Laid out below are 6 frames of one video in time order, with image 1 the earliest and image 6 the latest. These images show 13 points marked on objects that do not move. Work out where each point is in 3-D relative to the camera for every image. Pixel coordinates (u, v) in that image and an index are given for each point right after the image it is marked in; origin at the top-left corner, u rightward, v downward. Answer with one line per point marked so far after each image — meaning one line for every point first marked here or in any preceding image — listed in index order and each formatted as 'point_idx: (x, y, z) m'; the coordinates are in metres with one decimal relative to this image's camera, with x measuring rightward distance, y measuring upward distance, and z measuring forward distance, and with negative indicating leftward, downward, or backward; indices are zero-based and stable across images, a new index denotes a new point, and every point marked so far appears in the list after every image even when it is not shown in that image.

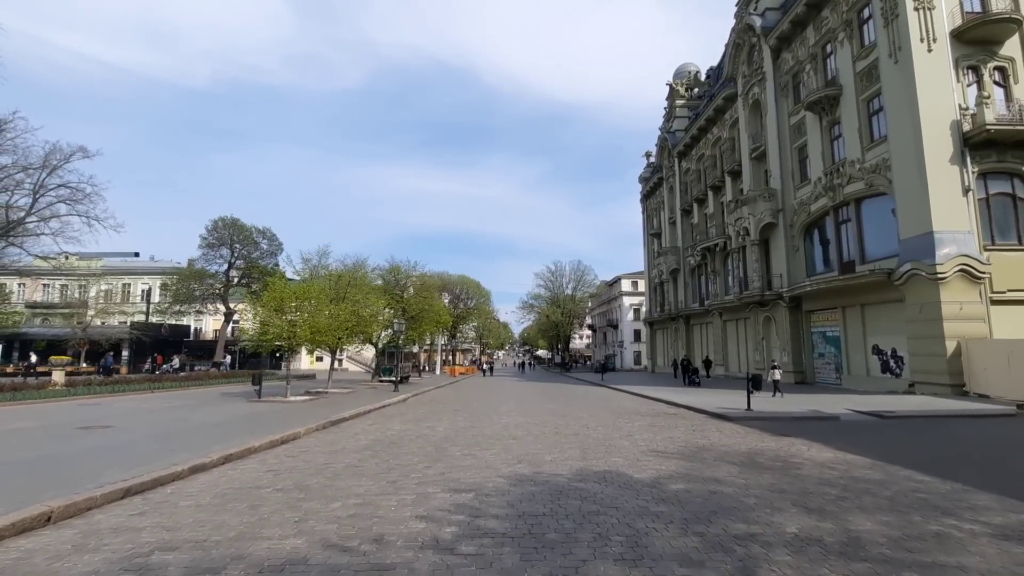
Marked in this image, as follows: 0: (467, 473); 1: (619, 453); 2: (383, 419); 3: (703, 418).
0: (-0.6, -2.3, +6.8) m
1: (+1.5, -2.4, +8.1) m
2: (-3.3, -3.3, +14.3) m
3: (+4.6, -3.2, +13.7) m
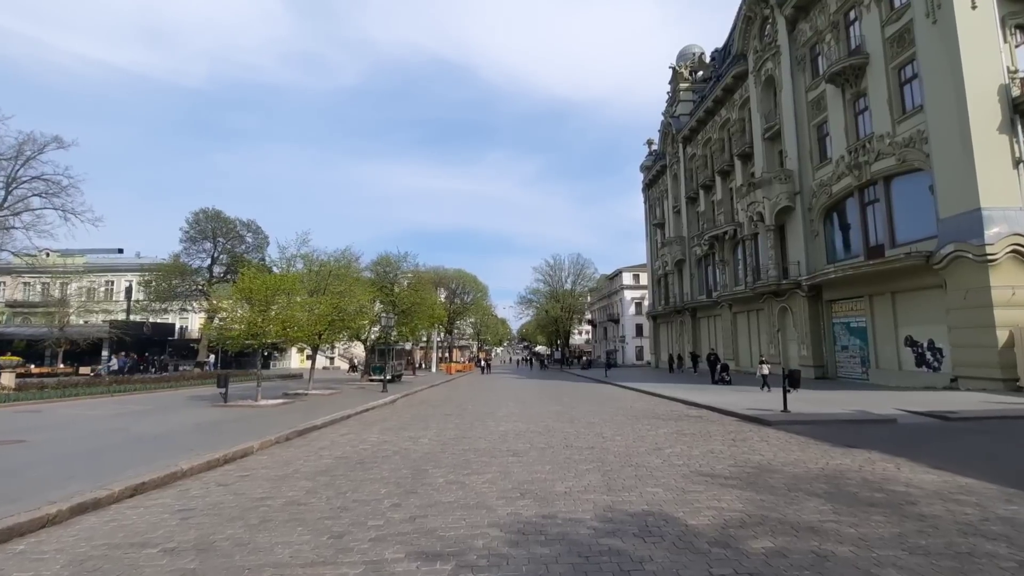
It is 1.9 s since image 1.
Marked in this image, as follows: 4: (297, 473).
0: (-0.6, -2.0, +4.8) m
1: (+1.5, -2.1, +6.1) m
2: (-3.3, -3.0, +12.2) m
3: (+4.6, -2.8, +11.7) m
4: (-2.8, -2.4, +7.2) m
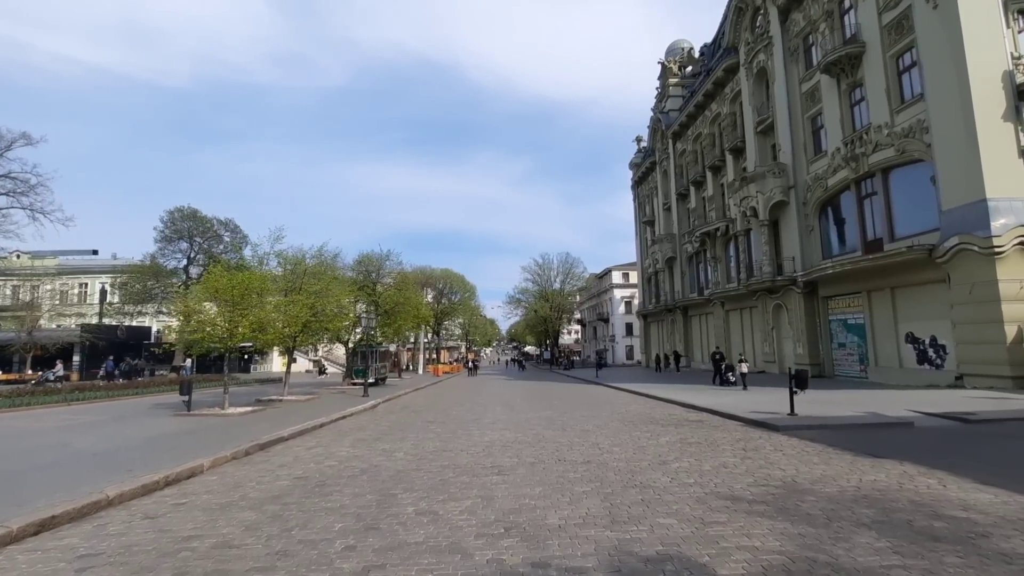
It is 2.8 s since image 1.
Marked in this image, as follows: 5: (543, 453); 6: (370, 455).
0: (-0.7, -1.9, +3.7) m
1: (+1.4, -2.0, +5.1) m
2: (-3.6, -3.0, +11.1) m
3: (+4.4, -2.7, +10.7) m
4: (-3.0, -2.3, +6.1) m
5: (+0.5, -2.4, +8.0) m
6: (-2.2, -2.6, +8.7) m
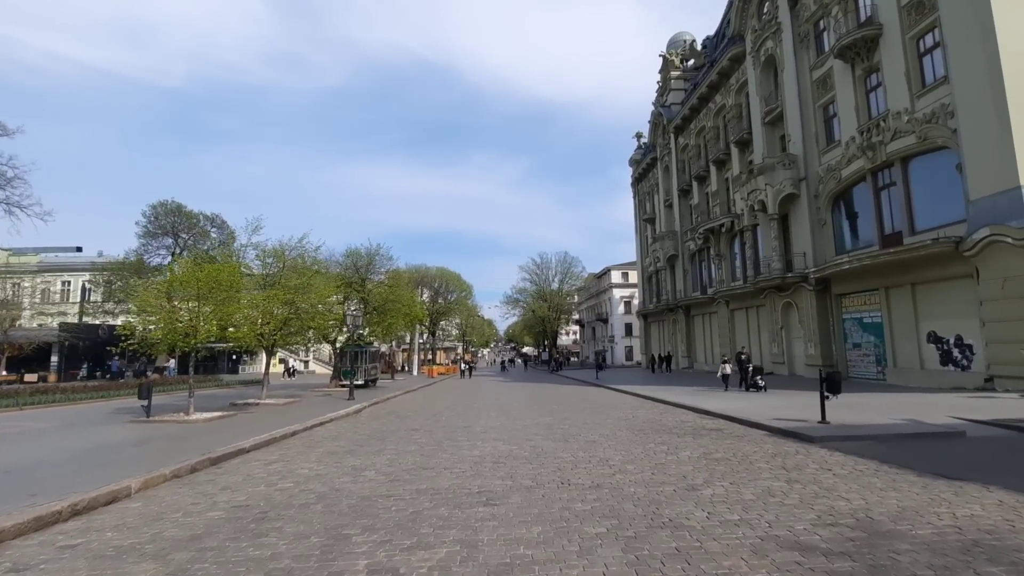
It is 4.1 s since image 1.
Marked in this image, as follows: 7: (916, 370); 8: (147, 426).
0: (-0.8, -1.7, +2.3) m
1: (+1.3, -1.8, +3.7) m
2: (-3.7, -2.8, +9.7) m
3: (+4.2, -2.5, +9.3) m
4: (-3.0, -2.1, +4.7) m
5: (+0.4, -2.2, +6.6) m
6: (-2.3, -2.4, +7.3) m
7: (+14.3, -2.9, +19.8) m
8: (-8.4, -3.2, +12.8) m
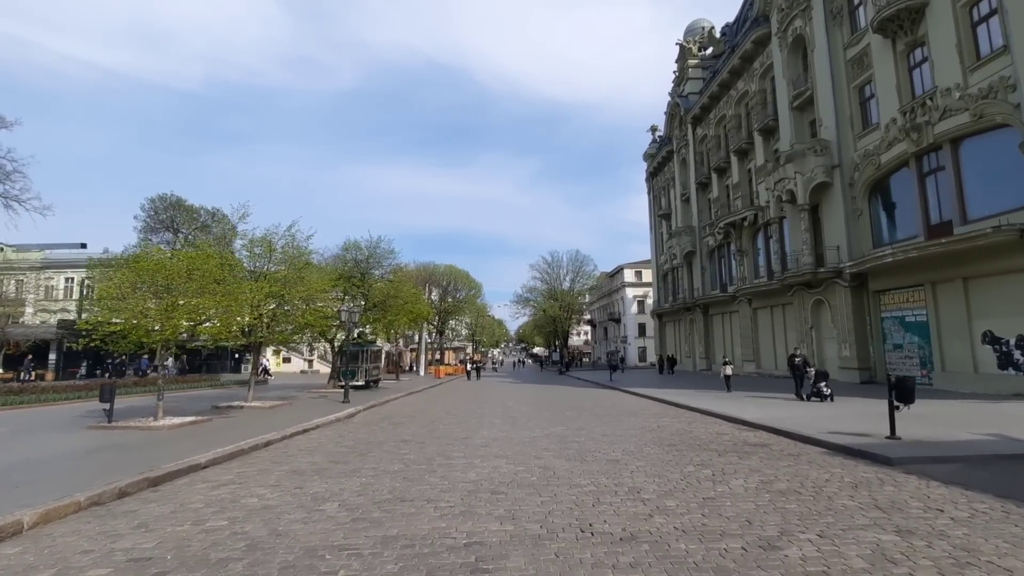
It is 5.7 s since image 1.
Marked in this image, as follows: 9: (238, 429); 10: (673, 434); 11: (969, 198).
0: (-0.8, -1.5, +0.7) m
1: (+1.3, -1.6, +2.0) m
2: (-3.6, -2.6, +8.1) m
3: (+4.3, -2.3, +7.6) m
4: (-3.1, -1.9, +3.1) m
5: (+0.4, -2.0, +4.9) m
6: (-2.3, -2.2, +5.6) m
7: (+14.6, -2.7, +17.8) m
8: (-8.2, -2.9, +11.3) m
9: (-6.0, -3.1, +12.3) m
10: (+2.9, -2.6, +10.0) m
11: (+14.7, +2.9, +18.0) m
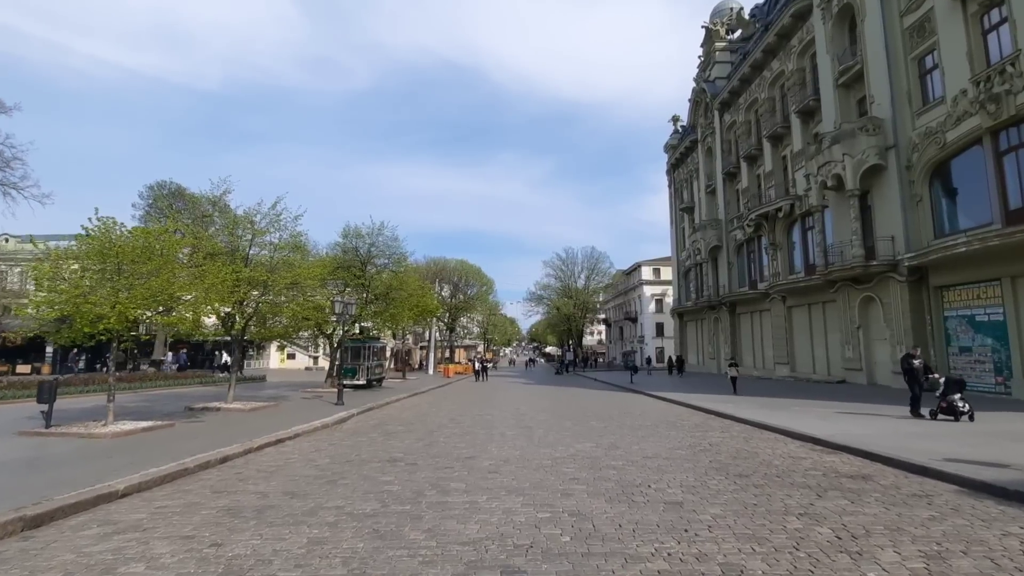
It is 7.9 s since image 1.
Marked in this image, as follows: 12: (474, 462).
0: (-0.8, -1.2, -1.4) m
1: (+1.3, -1.3, -0.2) m
2: (-3.4, -2.3, +6.1) m
3: (+4.5, -2.1, +5.3) m
4: (-3.0, -1.6, +1.1) m
5: (+0.5, -1.7, +2.7) m
6: (-2.1, -1.9, +3.5) m
7: (+15.0, -2.6, +15.3) m
8: (-8.0, -2.6, +9.4) m
9: (-5.7, -2.8, +10.3) m
10: (+3.1, -2.3, +7.8) m
11: (+15.2, +3.1, +15.5) m
12: (-0.5, -2.3, +7.3) m
